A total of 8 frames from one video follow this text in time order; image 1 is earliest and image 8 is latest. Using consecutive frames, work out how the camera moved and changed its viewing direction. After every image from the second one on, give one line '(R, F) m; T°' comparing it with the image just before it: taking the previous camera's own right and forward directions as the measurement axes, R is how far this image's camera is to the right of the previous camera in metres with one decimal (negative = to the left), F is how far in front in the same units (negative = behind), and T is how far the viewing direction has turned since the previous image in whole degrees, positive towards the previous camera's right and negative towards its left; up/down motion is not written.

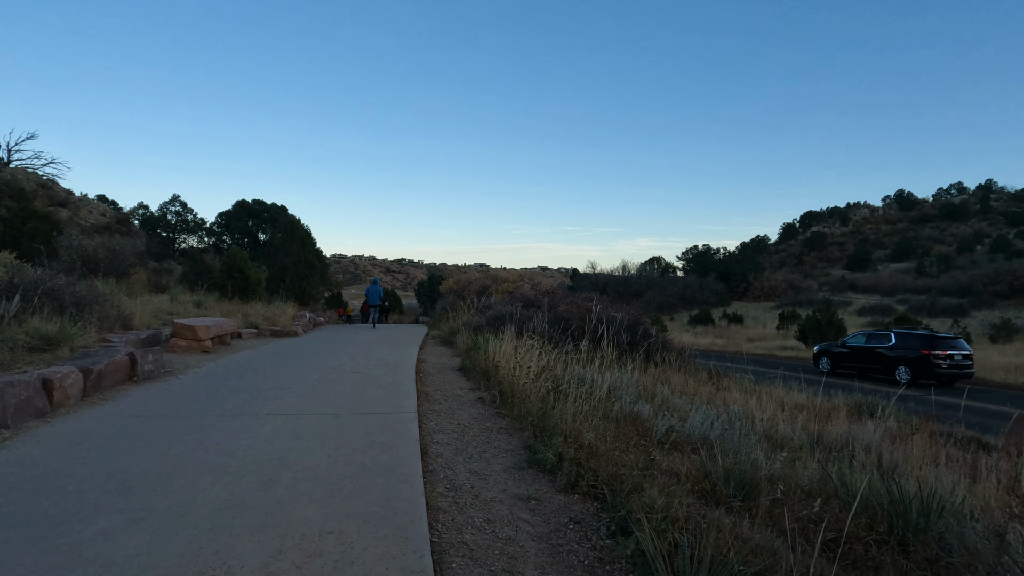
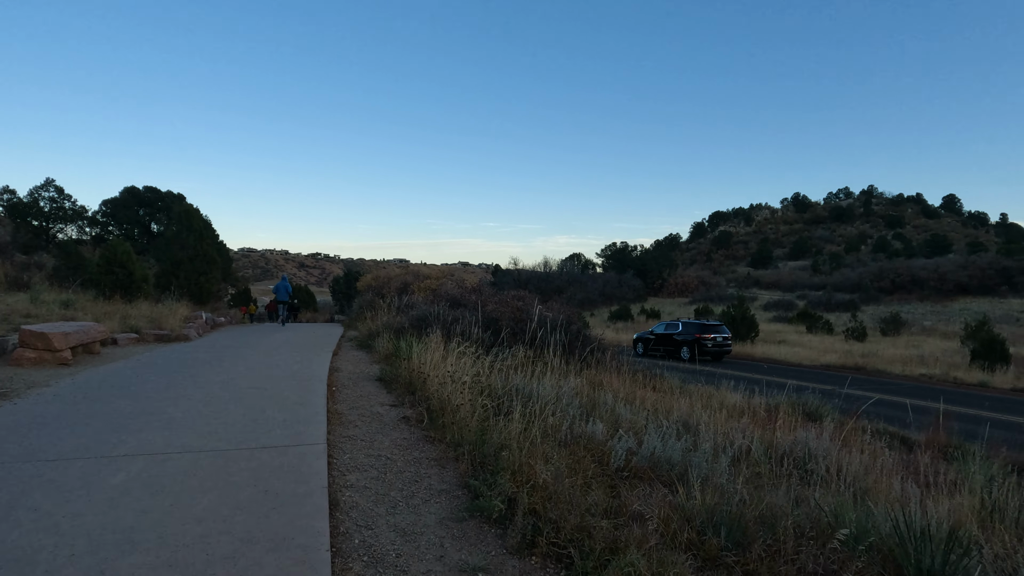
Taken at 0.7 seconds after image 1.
(-0.1, +0.8) m; +8°
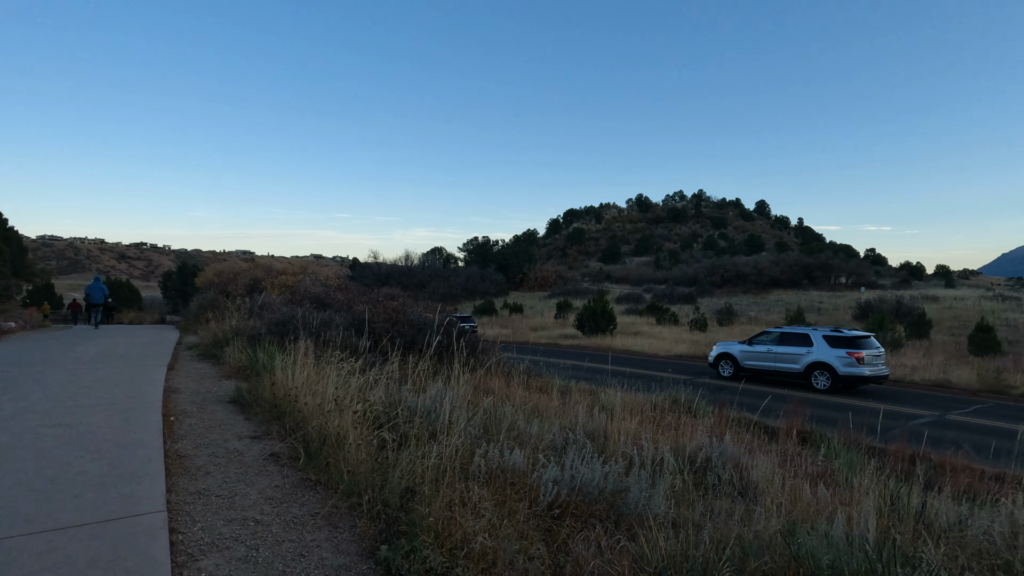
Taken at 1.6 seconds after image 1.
(-0.3, +0.8) m; +14°
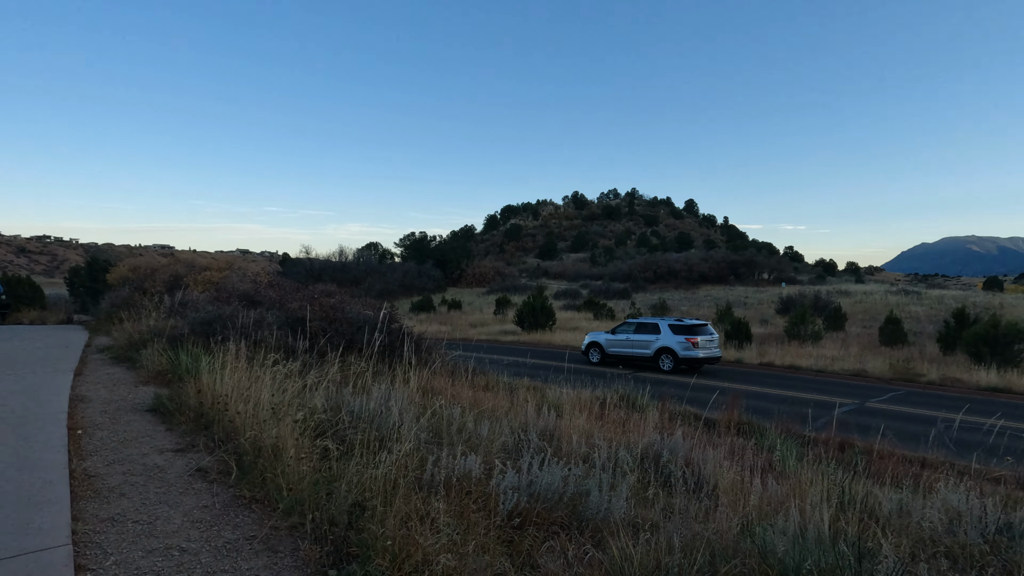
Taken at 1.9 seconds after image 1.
(-0.1, +0.2) m; +6°
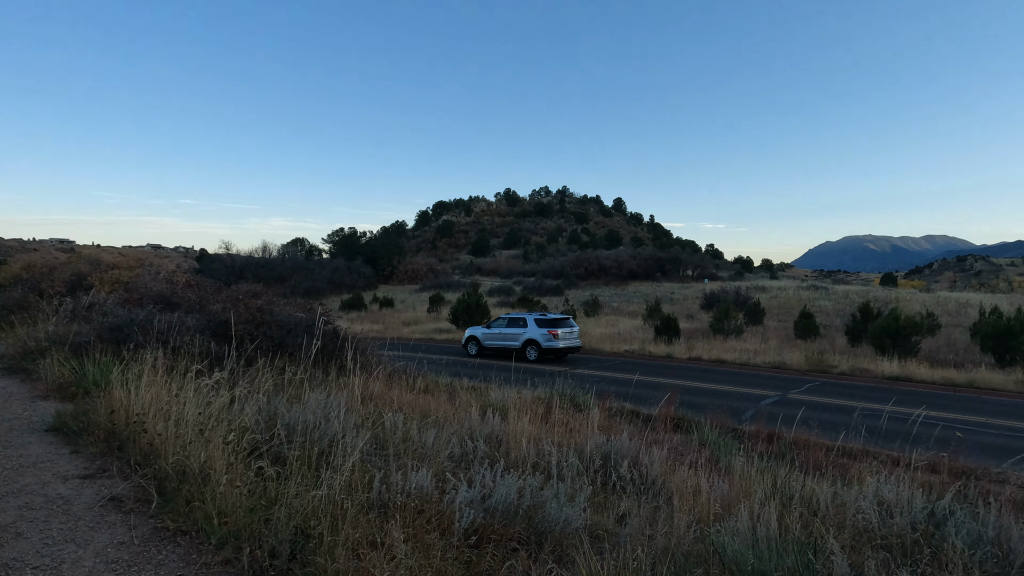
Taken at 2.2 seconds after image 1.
(-0.1, +0.2) m; +7°
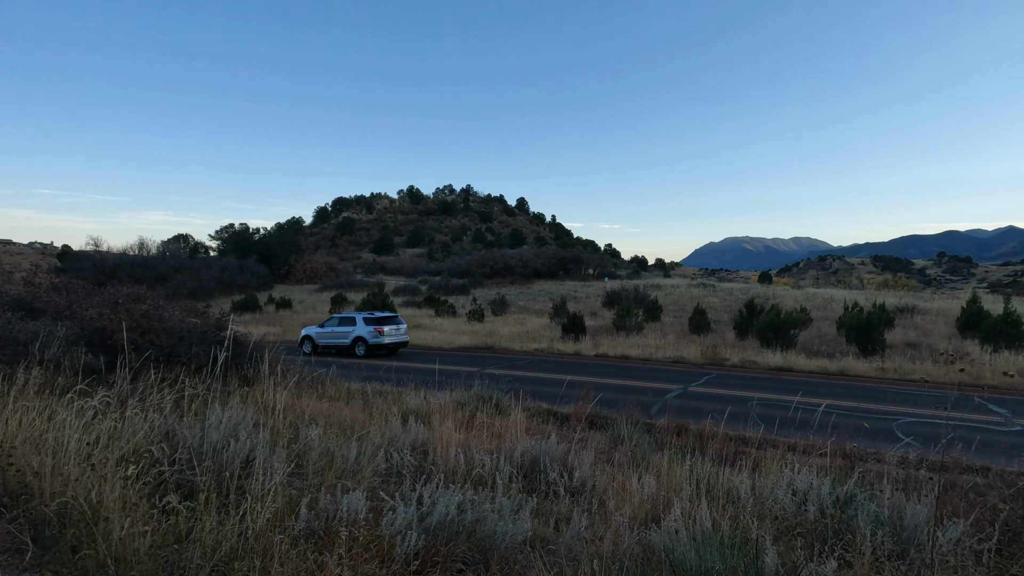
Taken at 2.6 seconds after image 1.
(-0.2, +0.2) m; +10°
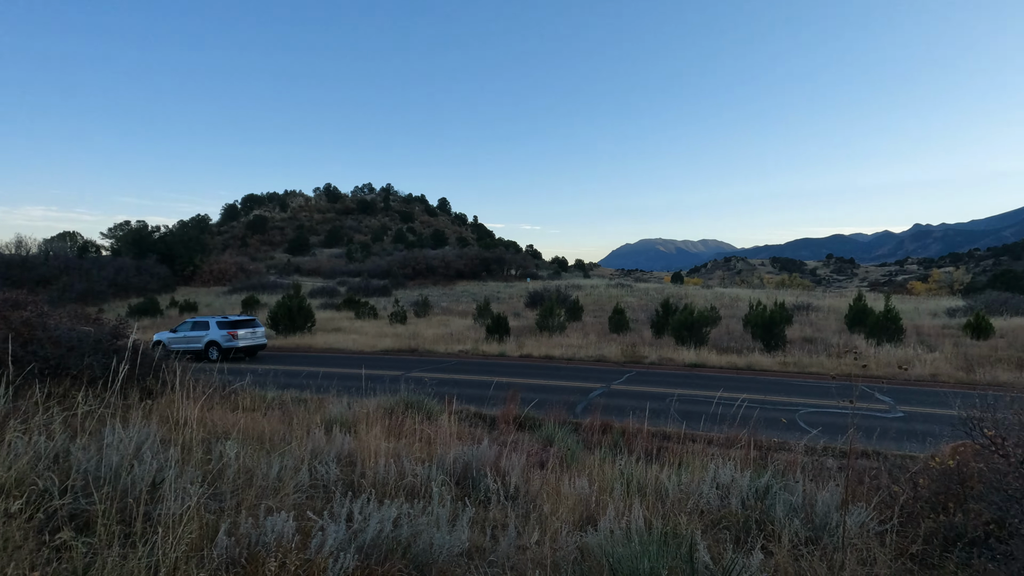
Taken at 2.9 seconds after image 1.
(-0.1, +0.1) m; +8°
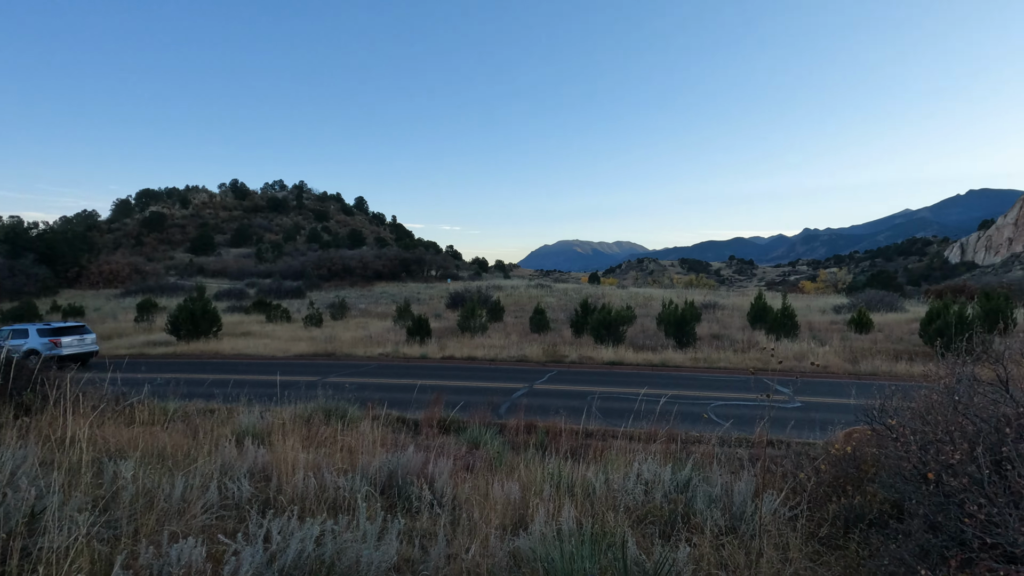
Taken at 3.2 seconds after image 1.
(-0.1, +0.1) m; +8°
